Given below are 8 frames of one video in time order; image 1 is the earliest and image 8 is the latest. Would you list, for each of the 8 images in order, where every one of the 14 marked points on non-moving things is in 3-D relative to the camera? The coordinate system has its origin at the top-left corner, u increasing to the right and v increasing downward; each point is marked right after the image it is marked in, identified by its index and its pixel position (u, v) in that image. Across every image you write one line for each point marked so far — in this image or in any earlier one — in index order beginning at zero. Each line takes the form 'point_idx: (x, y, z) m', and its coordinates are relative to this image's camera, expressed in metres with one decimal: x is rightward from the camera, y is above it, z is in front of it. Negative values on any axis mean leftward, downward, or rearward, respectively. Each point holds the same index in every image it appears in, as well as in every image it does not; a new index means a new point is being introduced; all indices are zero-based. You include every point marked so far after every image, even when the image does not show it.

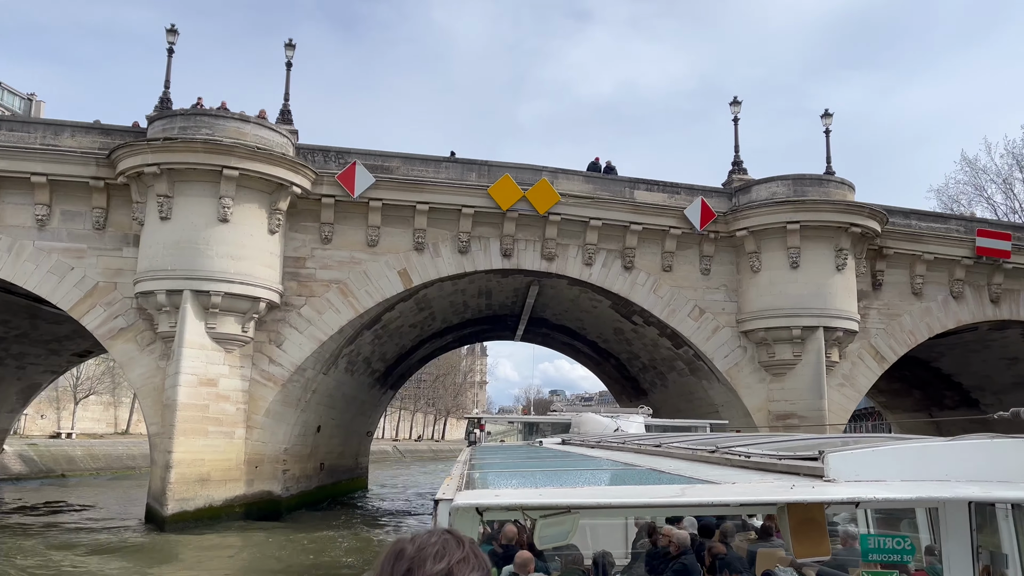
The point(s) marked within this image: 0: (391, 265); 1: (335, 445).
0: (-2.3, +0.4, +15.6) m
1: (-4.4, -3.9, +19.9) m
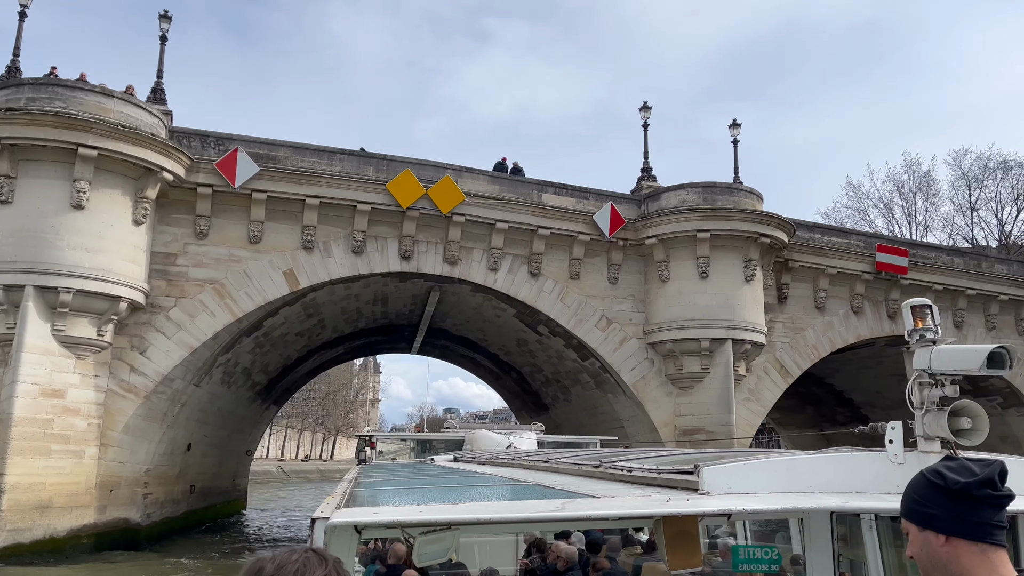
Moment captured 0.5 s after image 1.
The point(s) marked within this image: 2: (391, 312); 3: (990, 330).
0: (-4.1, +0.4, +14.0) m
1: (-6.8, -4.0, +18.0) m
2: (-2.9, -0.6, +18.8) m
3: (+11.3, -1.0, +19.0) m
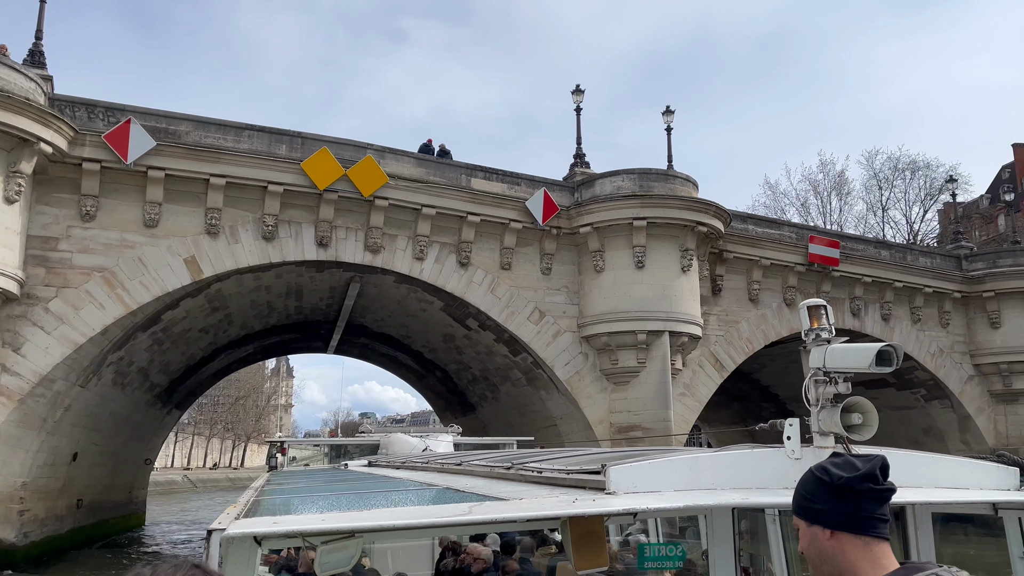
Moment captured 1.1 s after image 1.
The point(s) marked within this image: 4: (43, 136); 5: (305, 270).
0: (-5.3, +0.6, +12.6) m
1: (-8.3, -3.8, +16.3) m
2: (-4.5, -0.4, +17.4) m
3: (+9.6, -0.8, +19.1) m
4: (-6.4, +2.1, +11.0) m
5: (-3.7, +0.3, +14.2) m
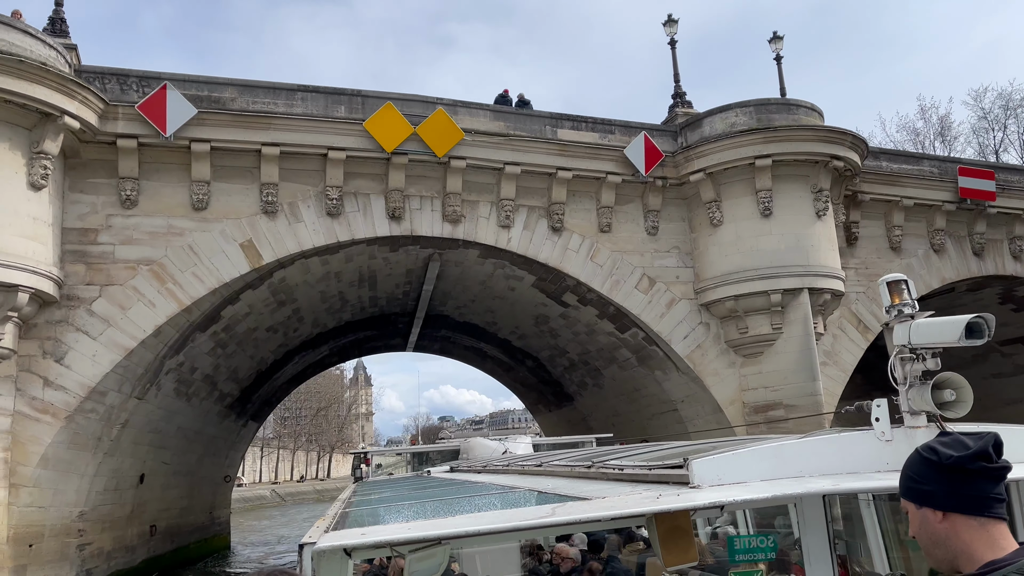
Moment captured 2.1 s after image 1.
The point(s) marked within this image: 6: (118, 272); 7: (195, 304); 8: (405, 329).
0: (-3.8, +0.7, +10.9) m
1: (-6.2, -3.9, +14.8) m
2: (-2.6, -0.2, +15.7) m
3: (+11.6, +0.5, +16.1) m
4: (-5.2, +2.1, +9.4) m
5: (-2.1, +0.6, +12.4) m
6: (-5.1, +0.2, +10.3) m
7: (-4.2, -0.2, +10.7) m
8: (-2.6, -1.0, +19.7) m
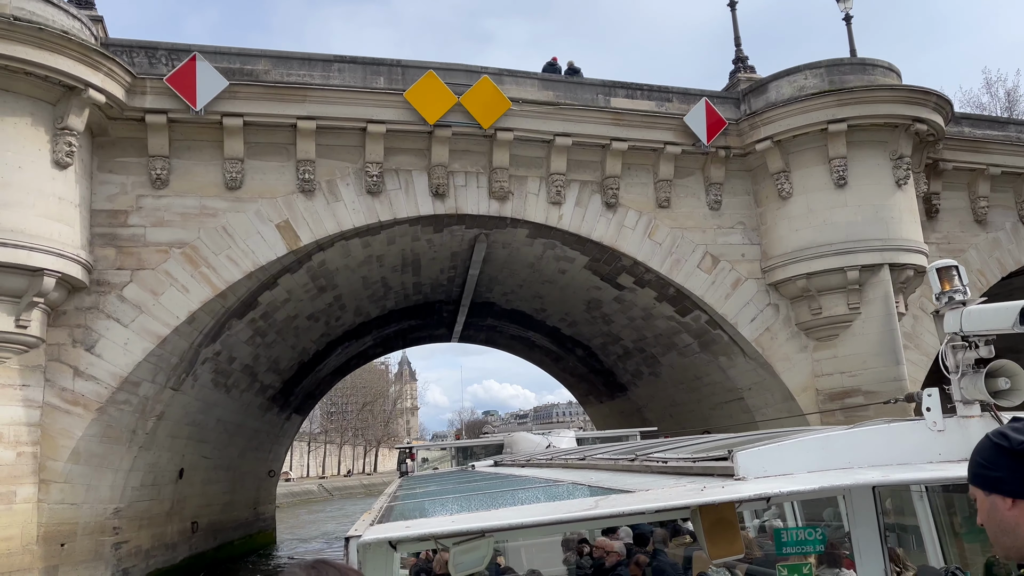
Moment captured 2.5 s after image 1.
0: (-3.2, +0.9, +10.3) m
1: (-5.3, -3.7, +14.4) m
2: (-1.7, +0.1, +15.0) m
3: (+12.5, +1.0, +14.7) m
4: (-4.6, +2.3, +8.9) m
5: (-1.3, +0.8, +11.7) m
6: (-4.4, +0.4, +9.8) m
7: (-3.6, 0.0, +10.1) m
8: (-1.5, -0.7, +19.0) m
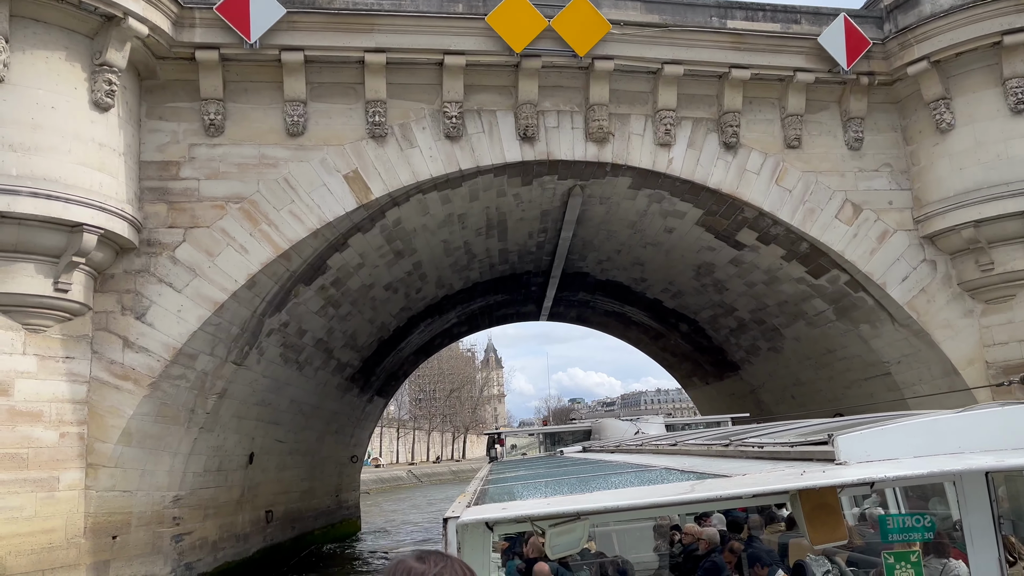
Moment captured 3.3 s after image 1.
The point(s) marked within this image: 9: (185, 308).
0: (-2.0, +1.4, +9.0) m
1: (-3.6, -3.2, +13.3) m
2: (0.0, +0.6, +13.5) m
3: (+14.0, +1.8, +11.8) m
4: (-3.7, +2.7, +7.7) m
5: (0.0, +1.3, +10.2) m
6: (-3.3, +0.8, +8.7) m
7: (-2.4, +0.4, +8.9) m
8: (+0.6, -0.1, +17.5) m
9: (-3.4, -0.2, +8.4) m
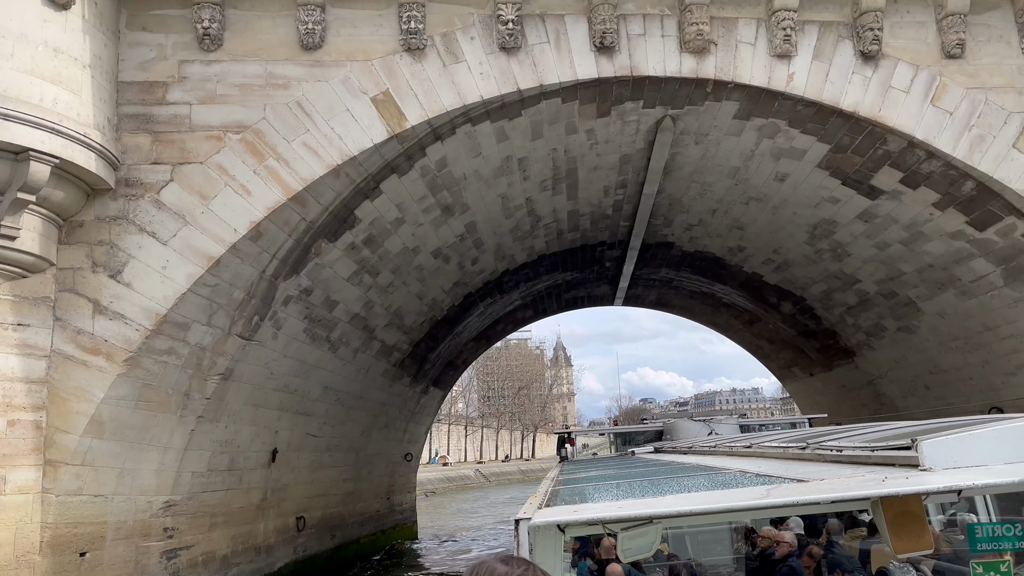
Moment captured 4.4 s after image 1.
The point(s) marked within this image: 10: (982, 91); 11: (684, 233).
0: (-1.4, +1.8, +7.1) m
1: (-2.6, -2.8, +11.6) m
2: (+1.0, +1.1, +11.5) m
3: (+14.8, +2.3, +8.5) m
4: (-3.1, +3.1, +6.0) m
5: (+0.7, +1.8, +8.2) m
6: (-2.7, +1.2, +6.9) m
7: (-1.8, +0.8, +7.0) m
8: (+2.0, +0.3, +15.4) m
9: (-2.8, +0.2, +6.6) m
10: (+4.5, +1.9, +7.7) m
11: (+2.7, +0.9, +12.4) m
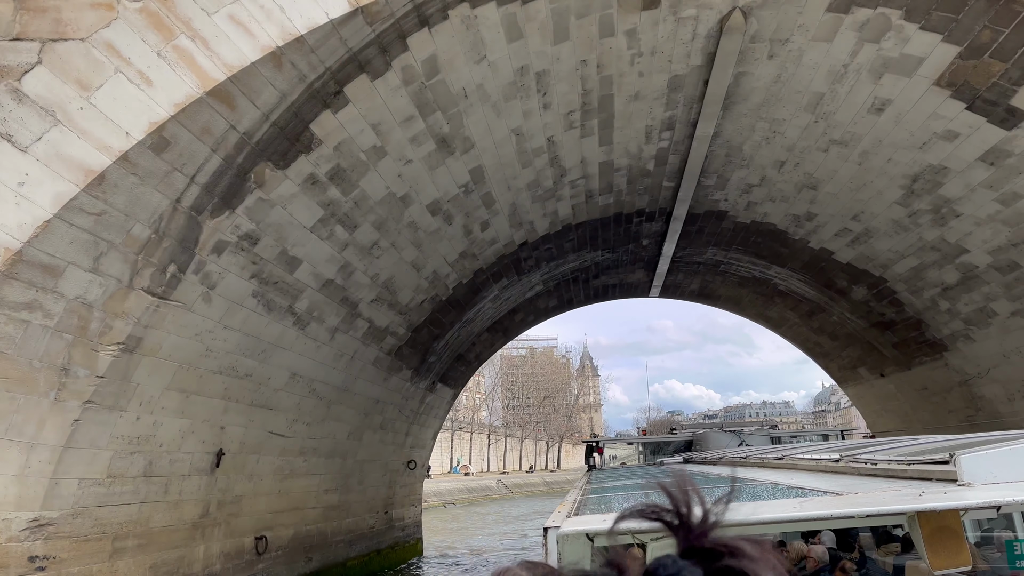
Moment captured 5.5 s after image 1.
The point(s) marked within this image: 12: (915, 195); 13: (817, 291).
0: (-1.3, +2.2, +5.1) m
1: (-2.4, -2.4, +9.5) m
2: (+1.2, +1.4, +9.3) m
3: (+15.0, +2.5, +5.9) m
4: (-3.1, +3.5, +4.0) m
5: (+0.8, +2.1, +6.0) m
6: (-2.6, +1.7, +4.9) m
7: (-1.7, +1.3, +5.0) m
8: (+2.3, +0.6, +13.2) m
9: (-2.8, +0.6, +4.6) m
10: (+4.6, +2.2, +5.4) m
11: (+2.9, +1.2, +10.2) m
12: (+4.2, +1.0, +8.3) m
13: (+4.8, 0.0, +12.6) m
